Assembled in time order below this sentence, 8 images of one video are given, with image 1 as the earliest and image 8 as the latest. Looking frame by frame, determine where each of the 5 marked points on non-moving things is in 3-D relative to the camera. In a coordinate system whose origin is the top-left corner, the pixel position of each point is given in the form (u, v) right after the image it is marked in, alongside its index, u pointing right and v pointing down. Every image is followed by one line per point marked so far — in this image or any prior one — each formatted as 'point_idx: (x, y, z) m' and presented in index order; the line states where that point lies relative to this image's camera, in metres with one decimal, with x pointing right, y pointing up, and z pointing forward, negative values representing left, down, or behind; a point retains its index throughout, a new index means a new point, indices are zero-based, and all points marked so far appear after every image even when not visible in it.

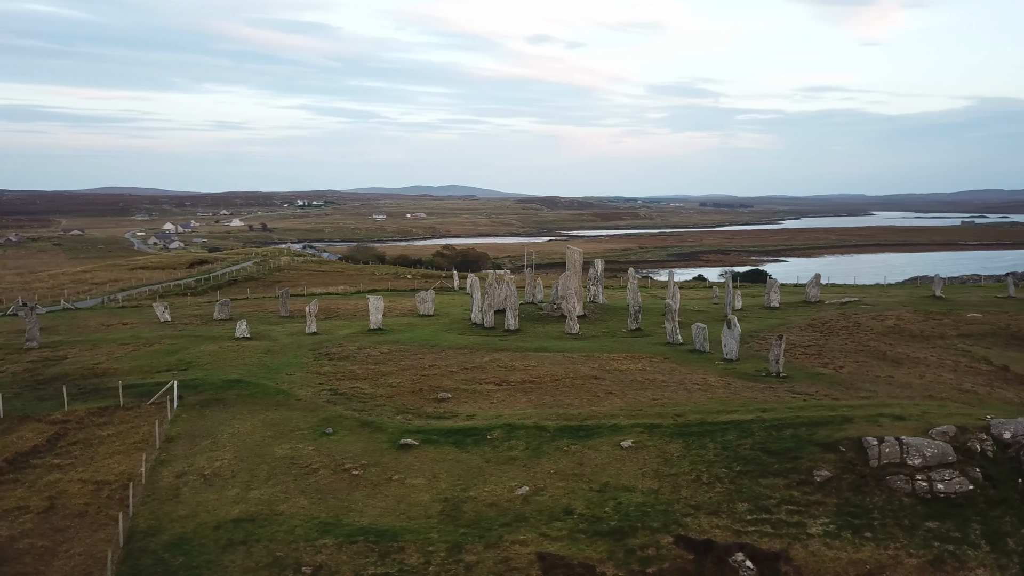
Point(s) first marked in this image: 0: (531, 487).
0: (+0.4, -4.3, +14.7) m
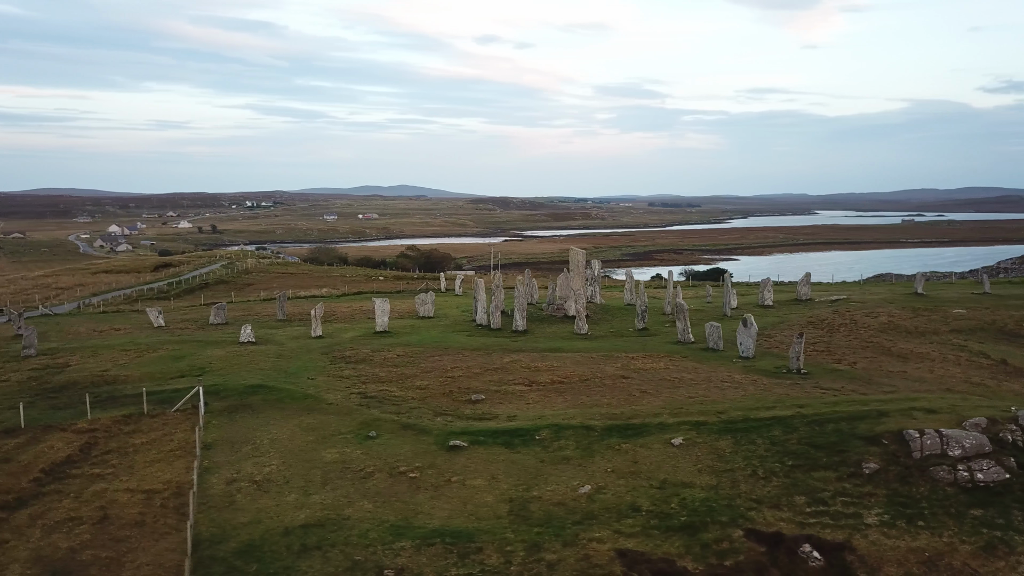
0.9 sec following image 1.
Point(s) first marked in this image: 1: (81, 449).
0: (+1.8, -4.3, +14.9) m
1: (-11.5, -4.3, +18.3) m
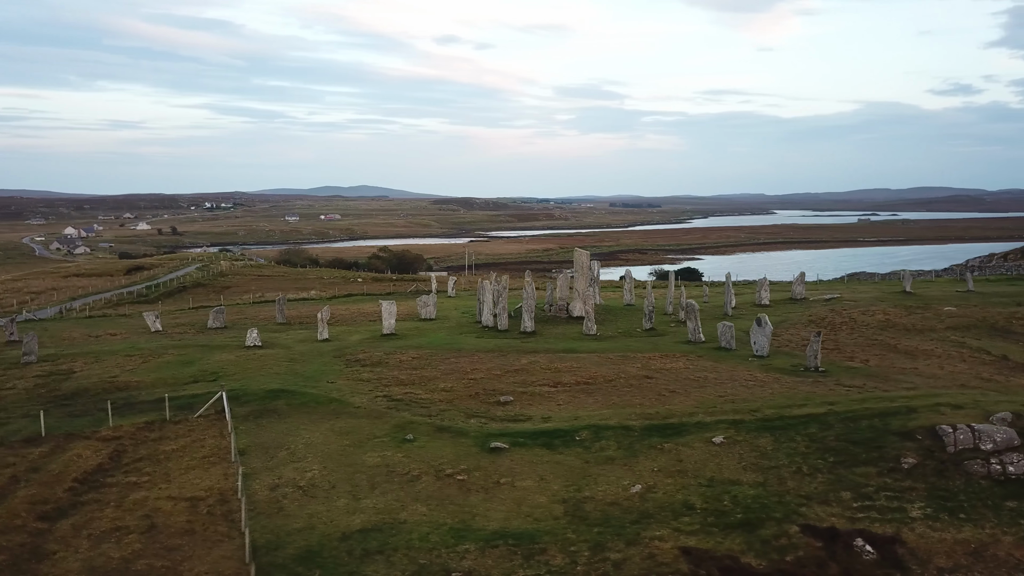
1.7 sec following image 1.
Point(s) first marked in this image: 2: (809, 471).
0: (+2.9, -4.3, +15.1) m
1: (-10.5, -4.4, +18.0) m
2: (+6.7, -4.1, +15.4) m
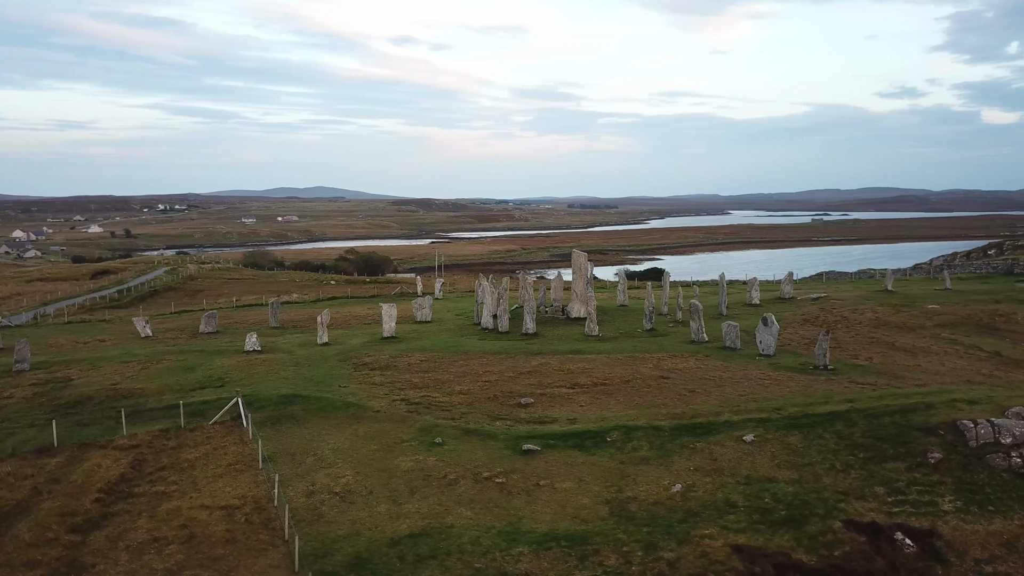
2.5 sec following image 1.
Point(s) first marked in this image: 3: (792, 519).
0: (+3.8, -4.4, +15.2) m
1: (-9.7, -4.6, +17.5) m
2: (+7.6, -4.1, +15.7) m
3: (+5.6, -4.6, +13.8) m
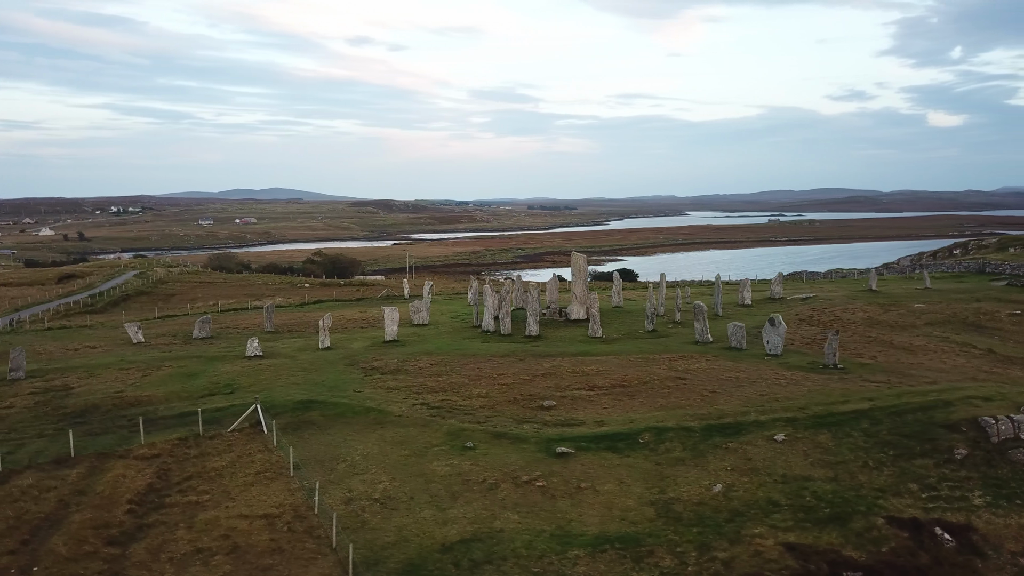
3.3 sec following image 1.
0: (+4.7, -4.4, +15.4) m
1: (-8.9, -4.7, +17.2) m
2: (+8.5, -4.1, +16.1) m
3: (+6.6, -4.7, +14.0) m
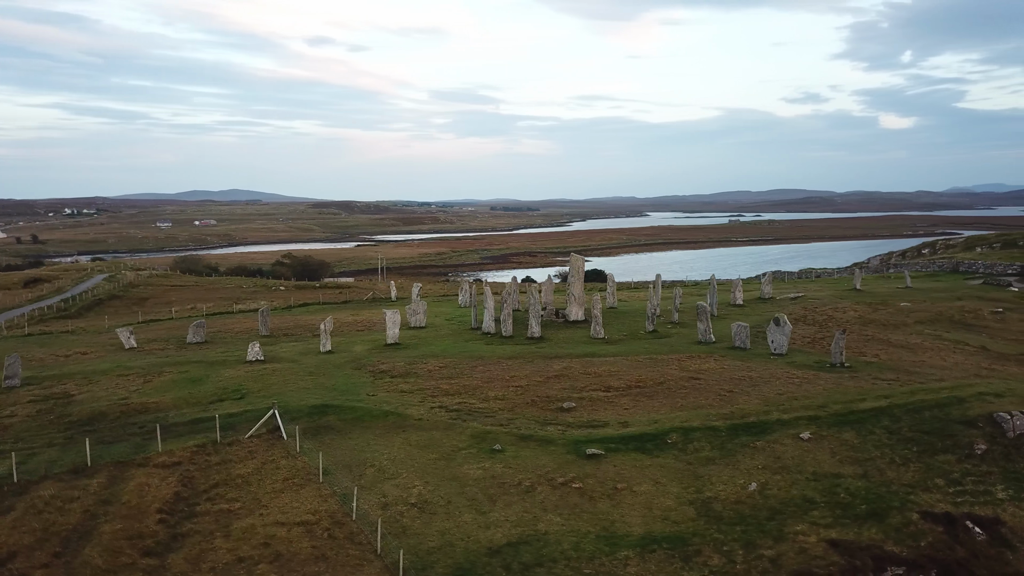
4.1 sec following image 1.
0: (+5.6, -4.4, +15.6) m
1: (-8.1, -4.8, +16.9) m
2: (+9.3, -4.1, +16.4) m
3: (+7.5, -4.7, +14.3) m
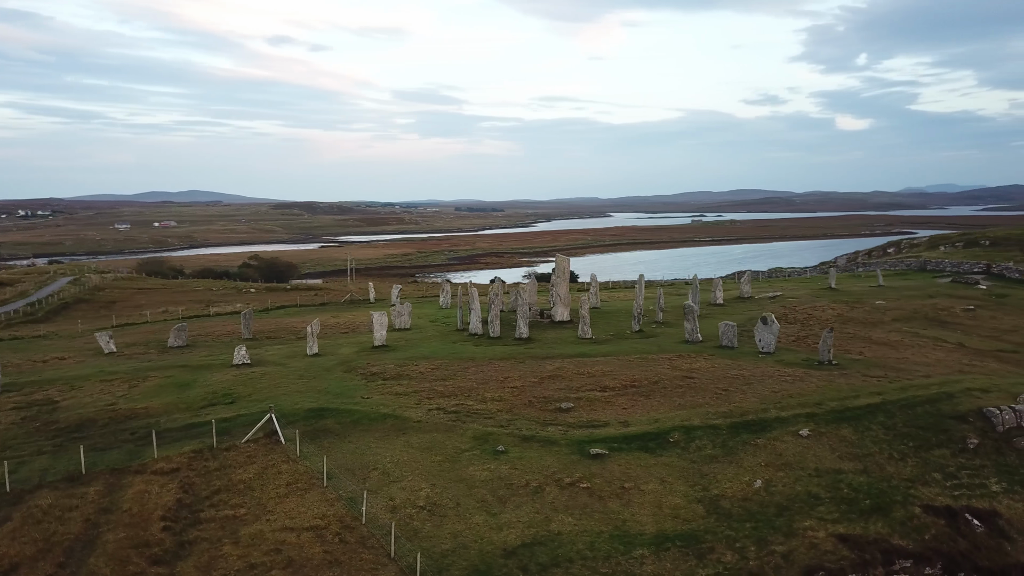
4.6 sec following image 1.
0: (+5.8, -4.4, +15.9) m
1: (-7.9, -4.9, +16.6) m
2: (+9.5, -4.1, +16.8) m
3: (+7.8, -4.7, +14.6) m
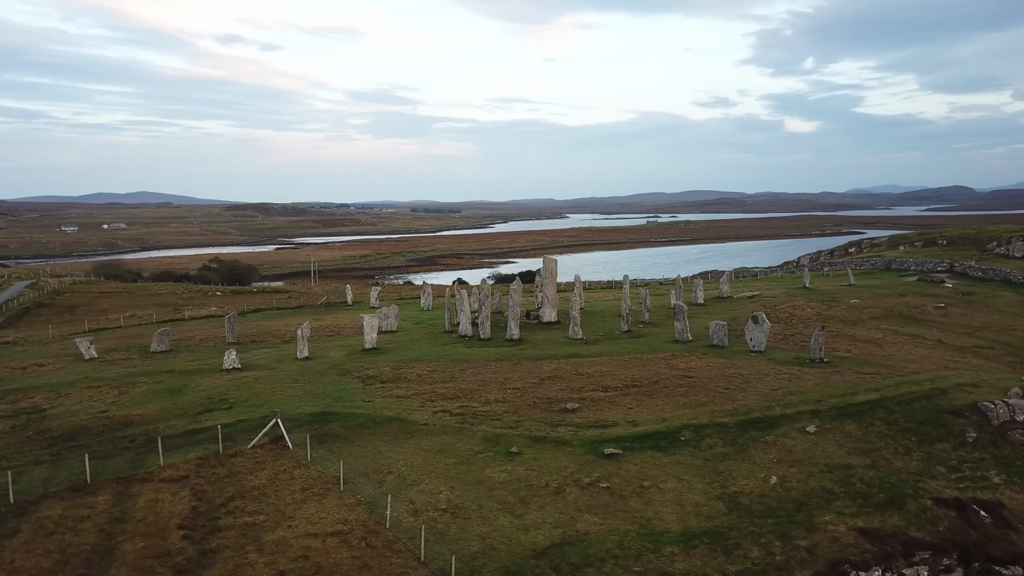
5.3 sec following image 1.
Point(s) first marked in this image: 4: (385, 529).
0: (+6.2, -4.4, +16.2) m
1: (-7.5, -5.0, +16.3) m
2: (+9.9, -4.1, +17.3) m
3: (+8.3, -4.7, +15.1) m
4: (-2.7, -5.2, +14.7) m
